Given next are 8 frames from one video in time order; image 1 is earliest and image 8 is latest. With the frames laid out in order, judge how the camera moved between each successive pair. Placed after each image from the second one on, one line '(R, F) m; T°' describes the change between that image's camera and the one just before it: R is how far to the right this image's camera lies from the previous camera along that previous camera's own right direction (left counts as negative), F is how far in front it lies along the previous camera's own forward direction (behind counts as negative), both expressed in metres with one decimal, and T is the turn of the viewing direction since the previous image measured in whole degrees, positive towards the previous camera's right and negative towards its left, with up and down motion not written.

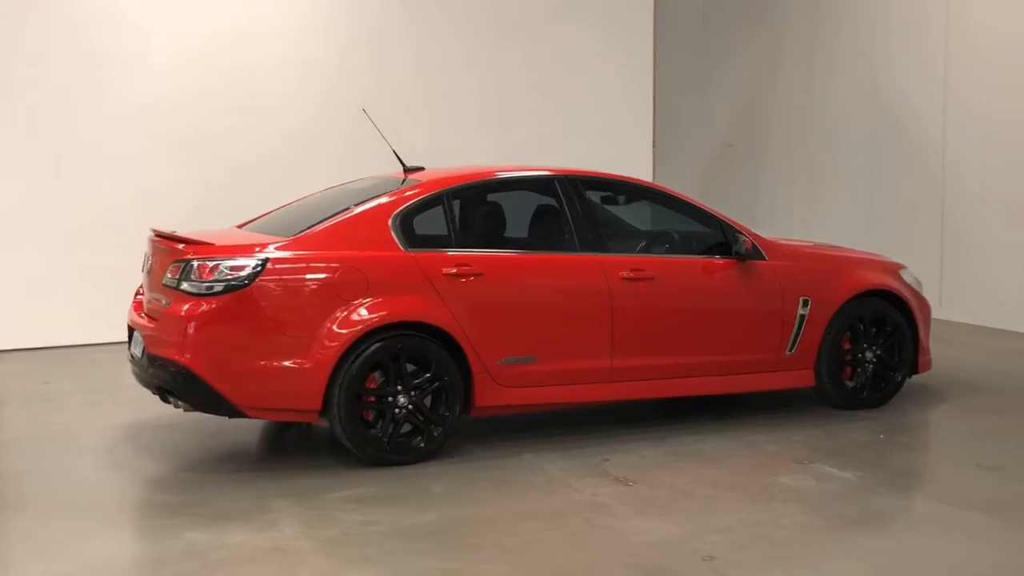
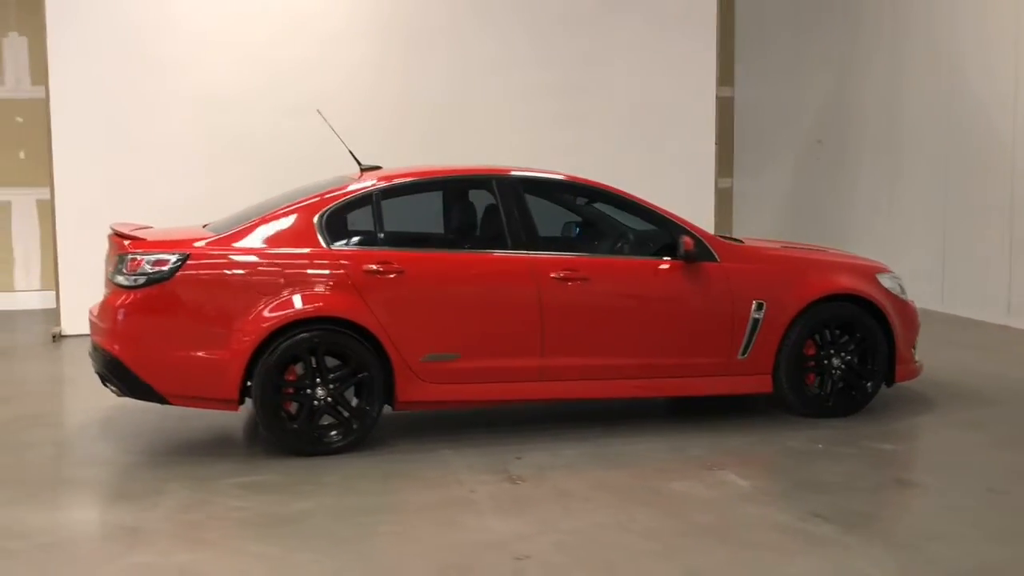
(+1.1, 0.0) m; -10°
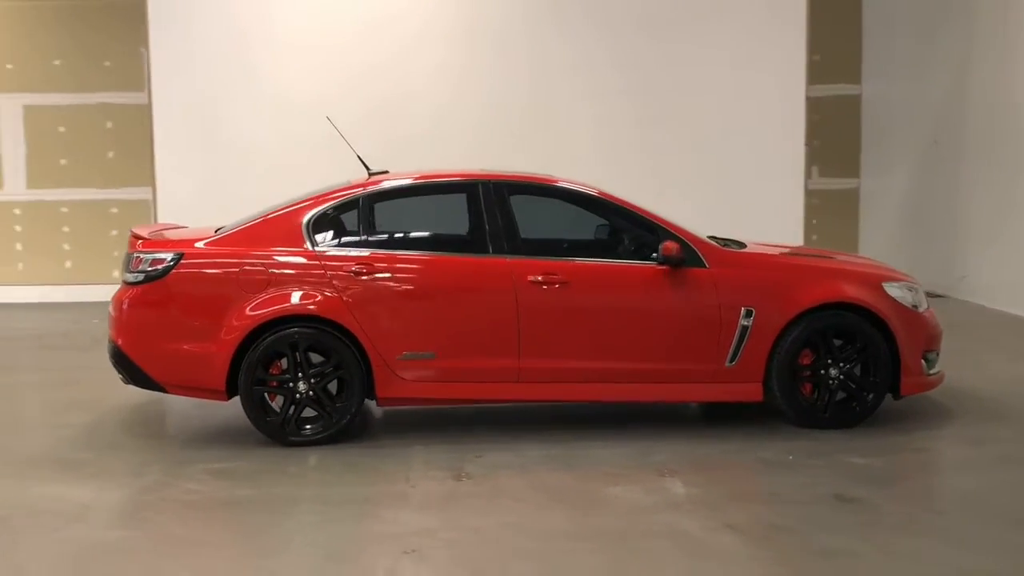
(+0.9, 0.0) m; -10°
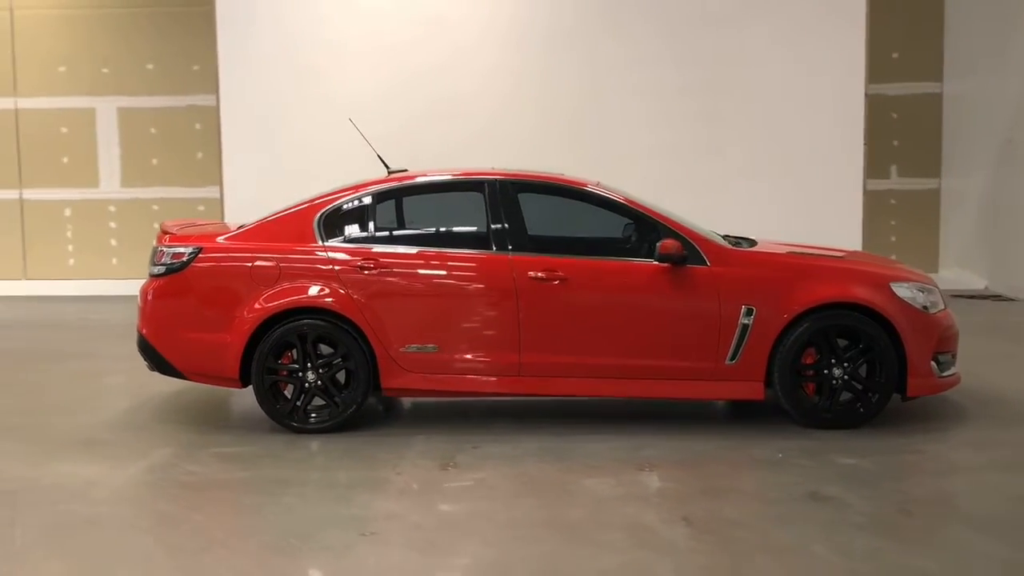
(+0.5, -0.1) m; -6°
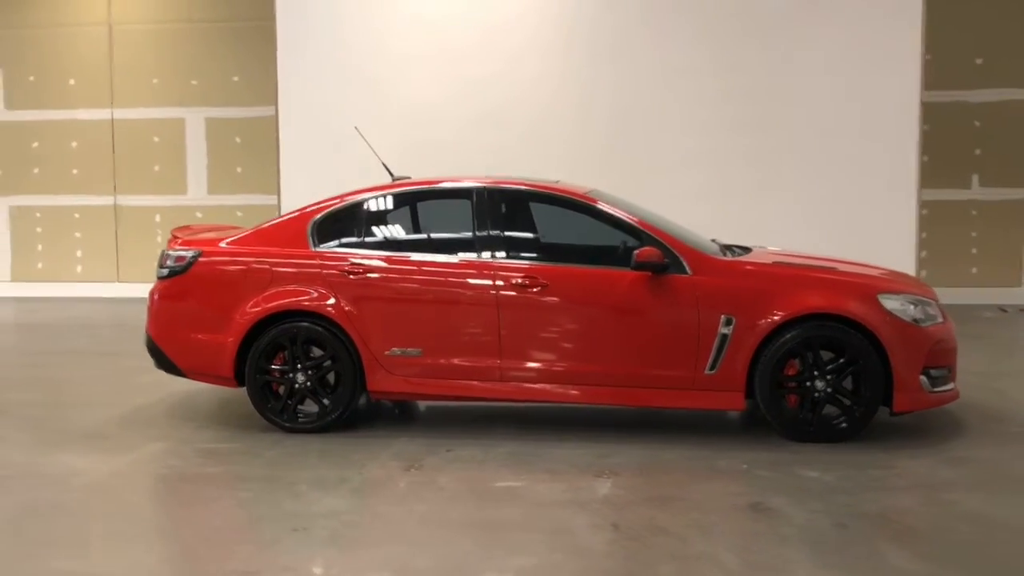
(+0.6, 0.0) m; -6°
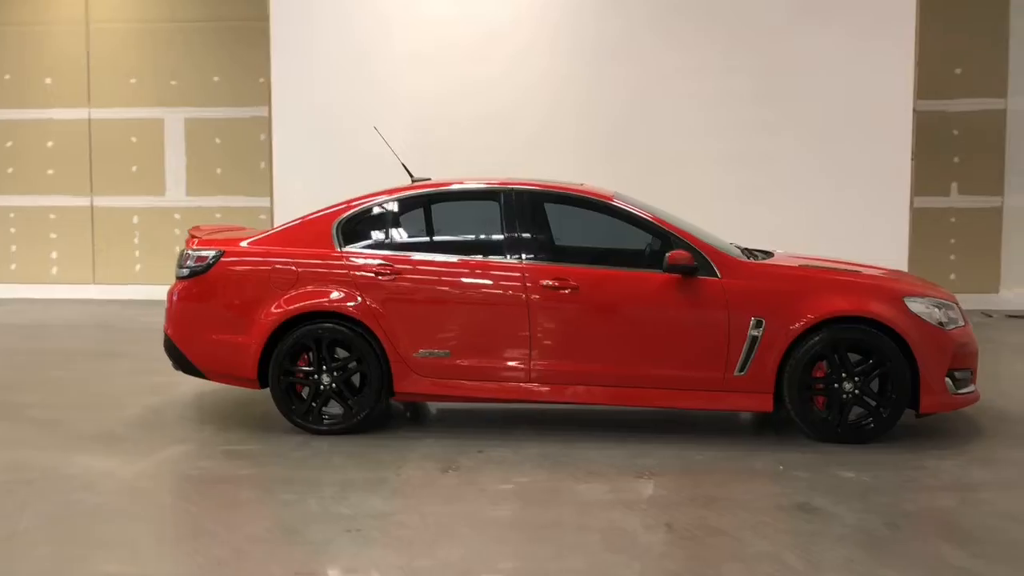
(-0.3, 0.0) m; +2°
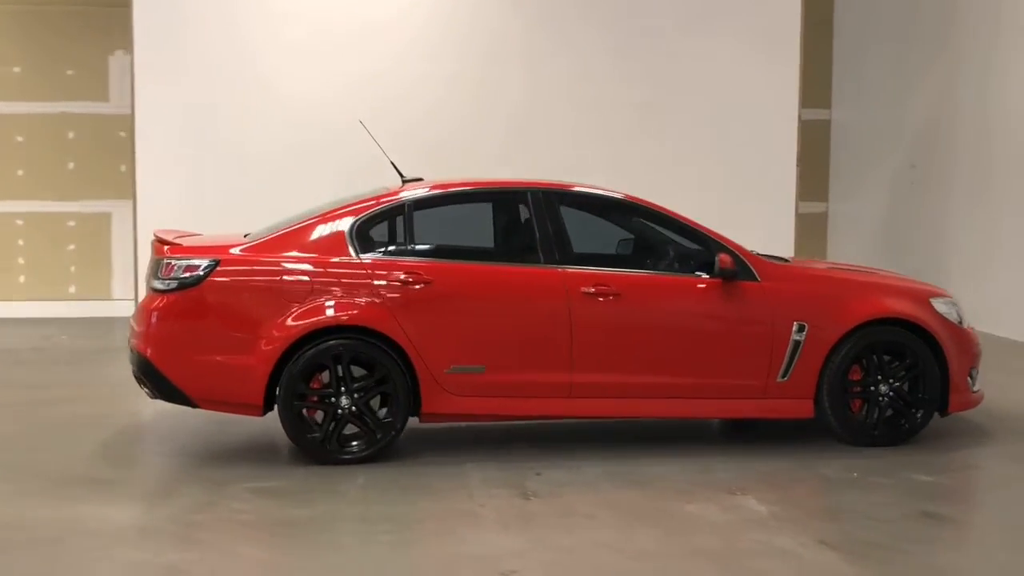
(-1.3, +0.5) m; +14°
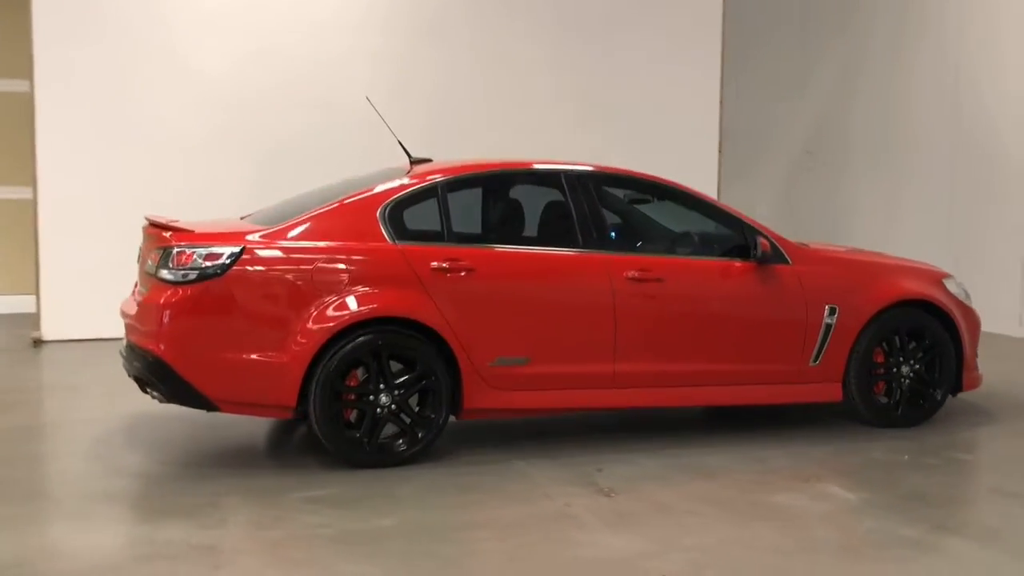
(-0.9, +0.3) m; +10°
